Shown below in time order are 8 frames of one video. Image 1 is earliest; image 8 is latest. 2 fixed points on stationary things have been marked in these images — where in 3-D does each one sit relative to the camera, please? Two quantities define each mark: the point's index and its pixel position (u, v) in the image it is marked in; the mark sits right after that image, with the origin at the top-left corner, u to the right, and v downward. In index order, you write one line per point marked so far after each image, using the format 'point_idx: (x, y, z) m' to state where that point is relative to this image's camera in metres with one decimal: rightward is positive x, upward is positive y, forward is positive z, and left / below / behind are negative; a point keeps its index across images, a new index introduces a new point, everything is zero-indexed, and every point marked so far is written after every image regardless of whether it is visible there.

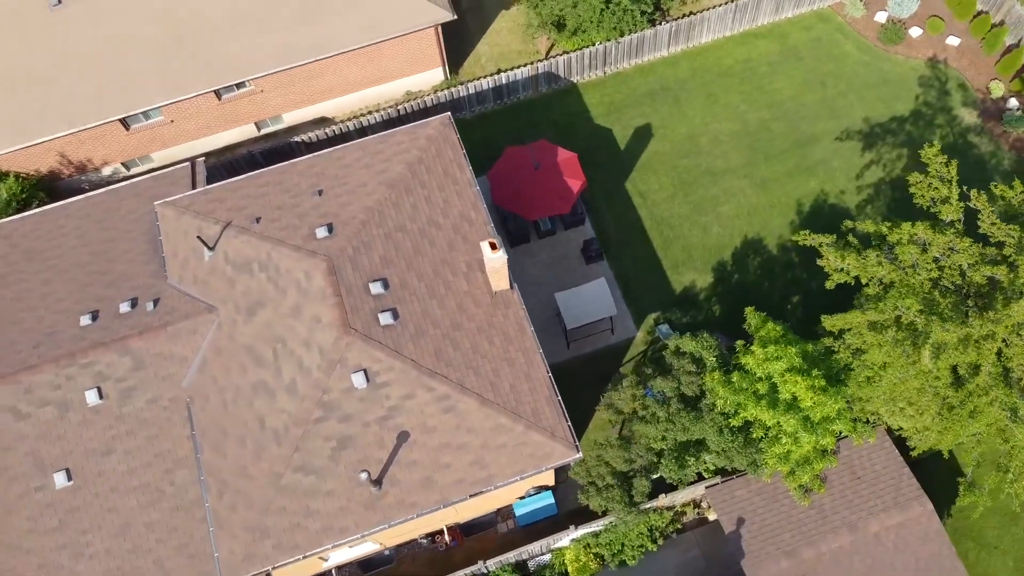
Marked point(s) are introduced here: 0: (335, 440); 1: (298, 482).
0: (-4.3, -3.7, +19.9) m
1: (-5.1, -4.7, +19.7) m
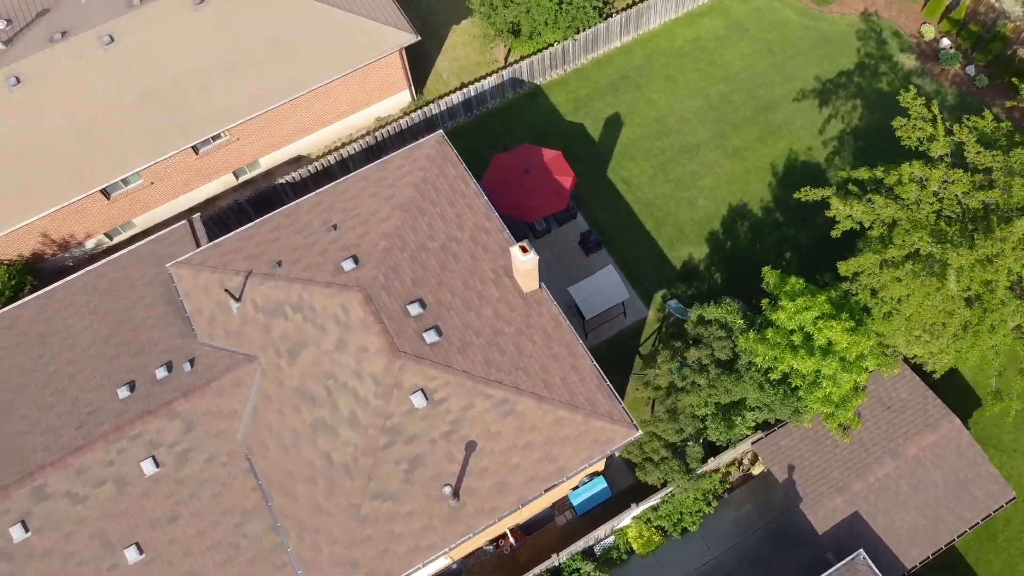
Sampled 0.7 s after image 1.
0: (-2.6, -4.3, +20.3) m
1: (-3.3, -5.4, +20.1) m
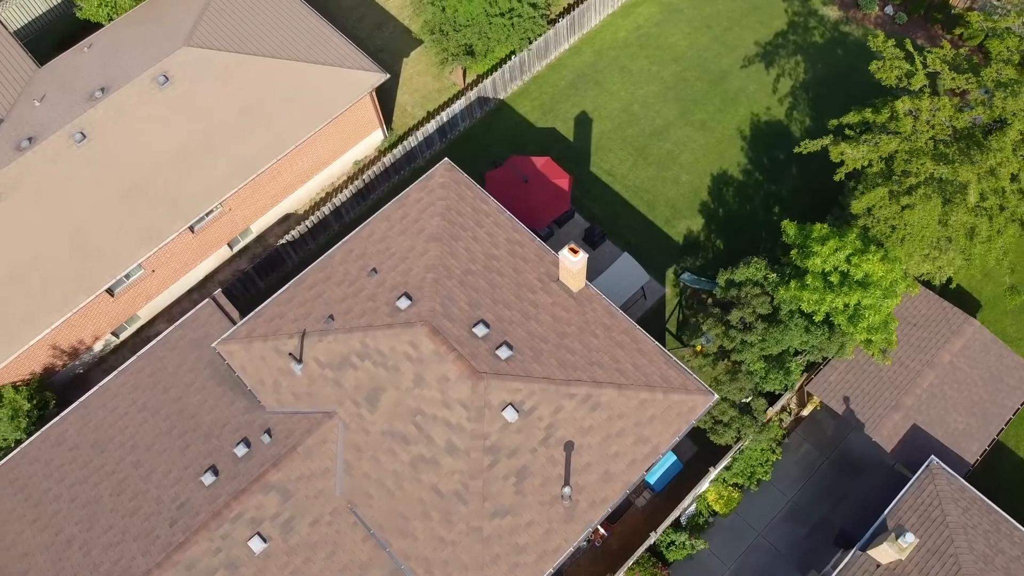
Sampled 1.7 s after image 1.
0: (0.0, -4.8, +20.8) m
1: (-0.3, -6.0, +20.6) m
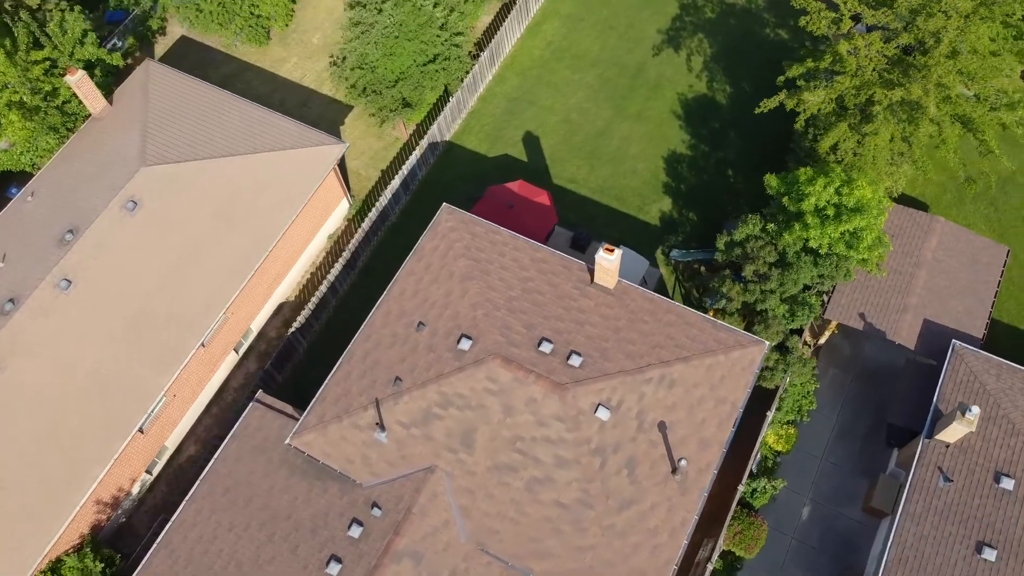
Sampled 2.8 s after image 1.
0: (+3.0, -4.8, +22.0) m
1: (+3.1, -6.1, +21.6) m
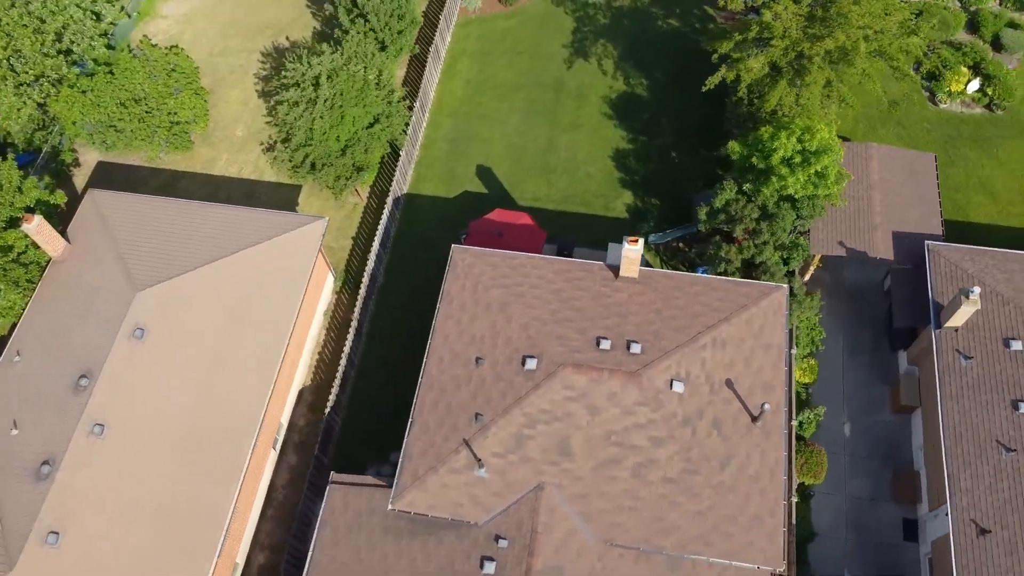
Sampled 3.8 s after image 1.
0: (+5.8, -4.1, +23.6) m
1: (+6.2, -5.3, +23.2) m
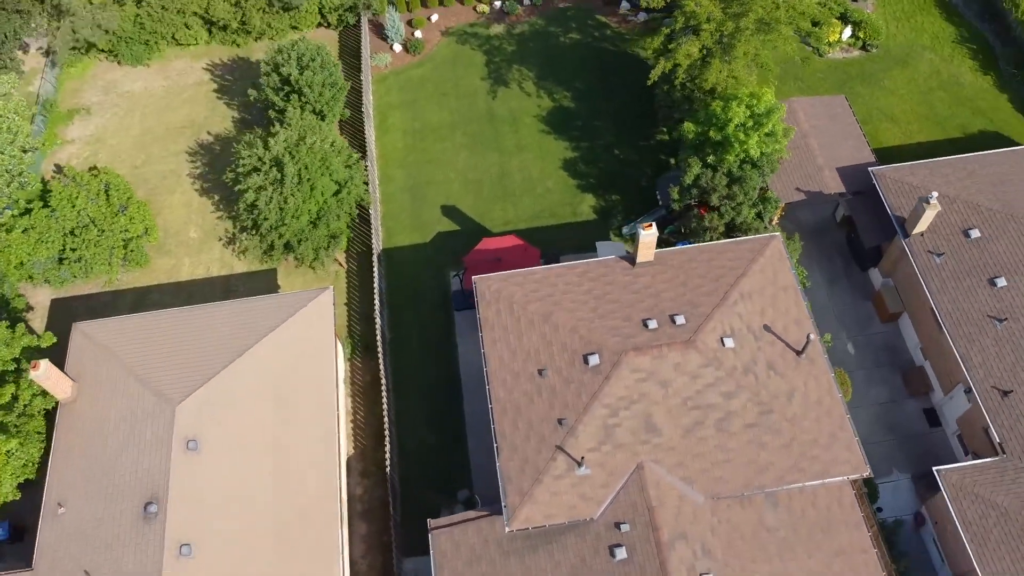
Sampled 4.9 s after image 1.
0: (+8.2, -2.6, +26.0) m
1: (+9.0, -3.6, +25.6) m
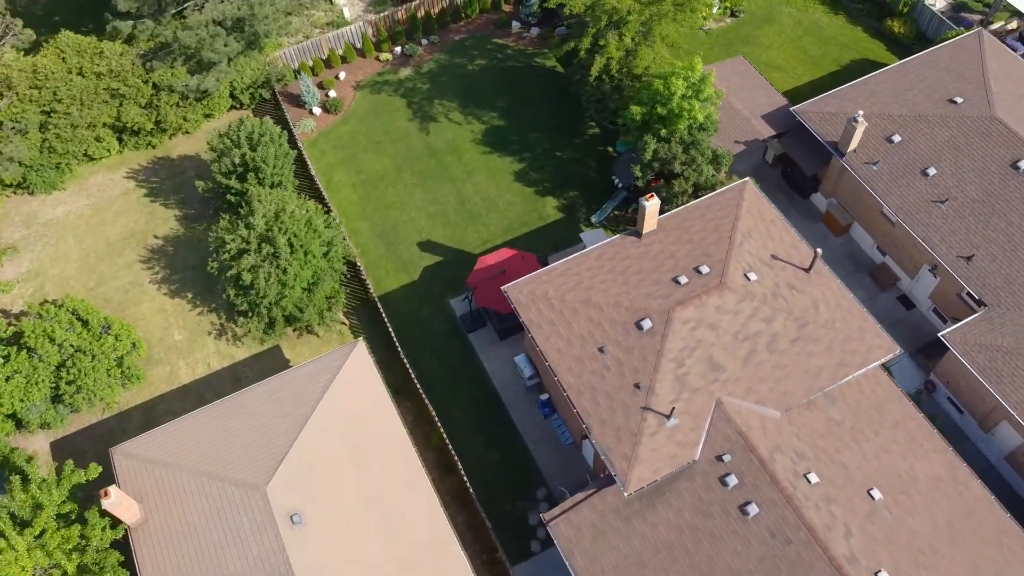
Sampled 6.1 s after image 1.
0: (+10.0, -0.1, +29.3) m
1: (+11.1, -0.8, +29.1) m
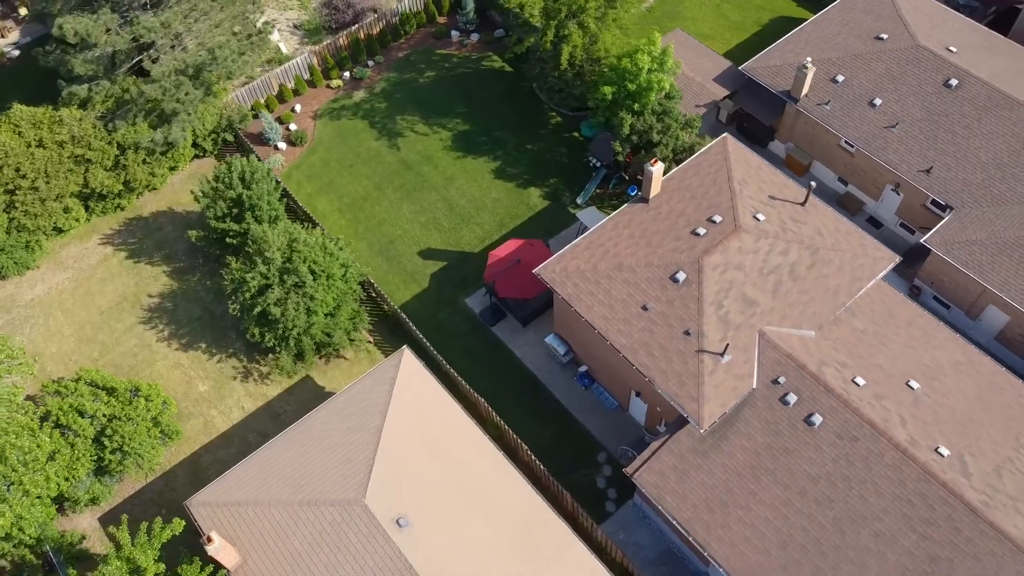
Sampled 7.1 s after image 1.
0: (+11.2, +2.5, +32.3) m
1: (+12.5, +2.0, +32.2) m
